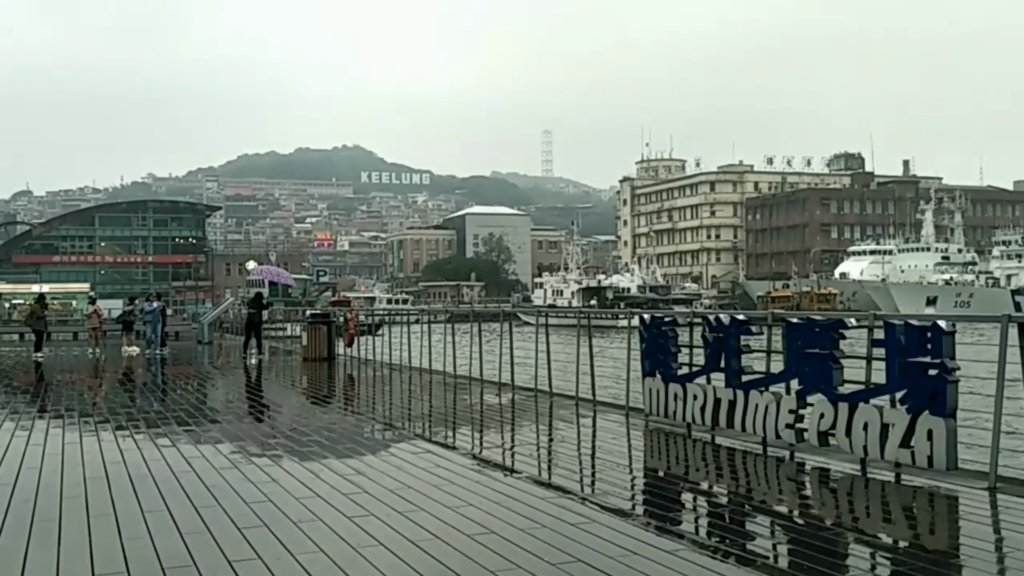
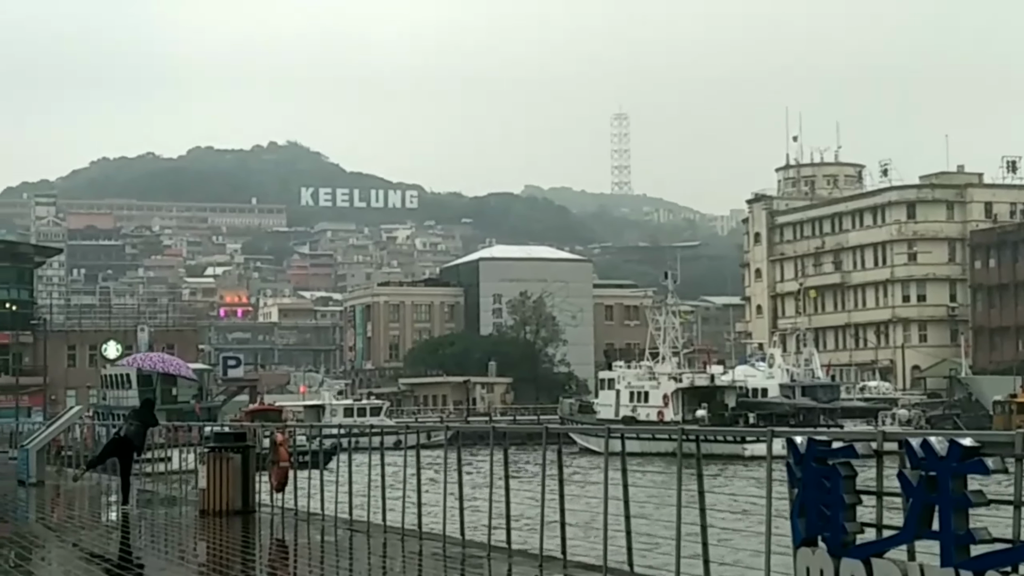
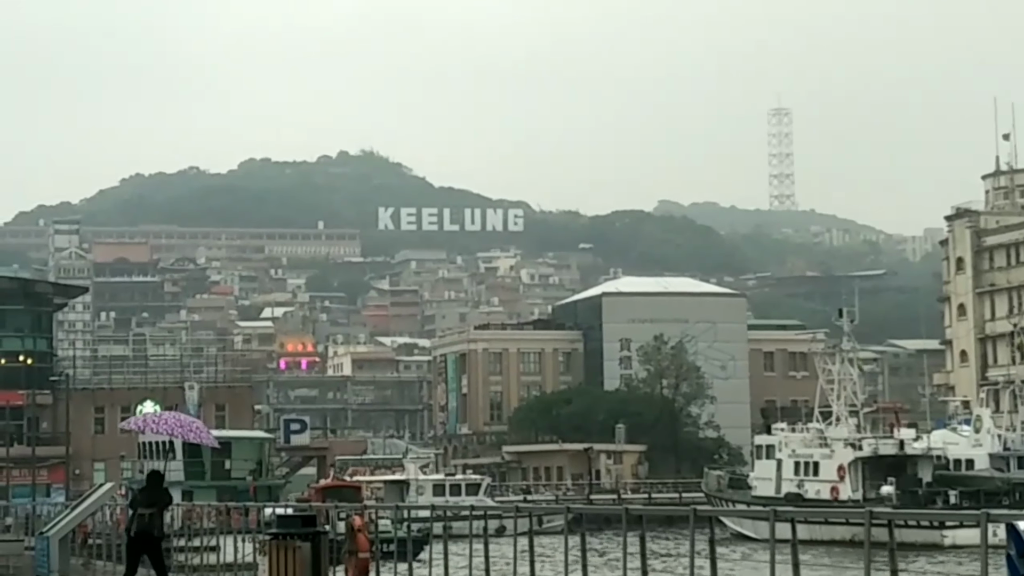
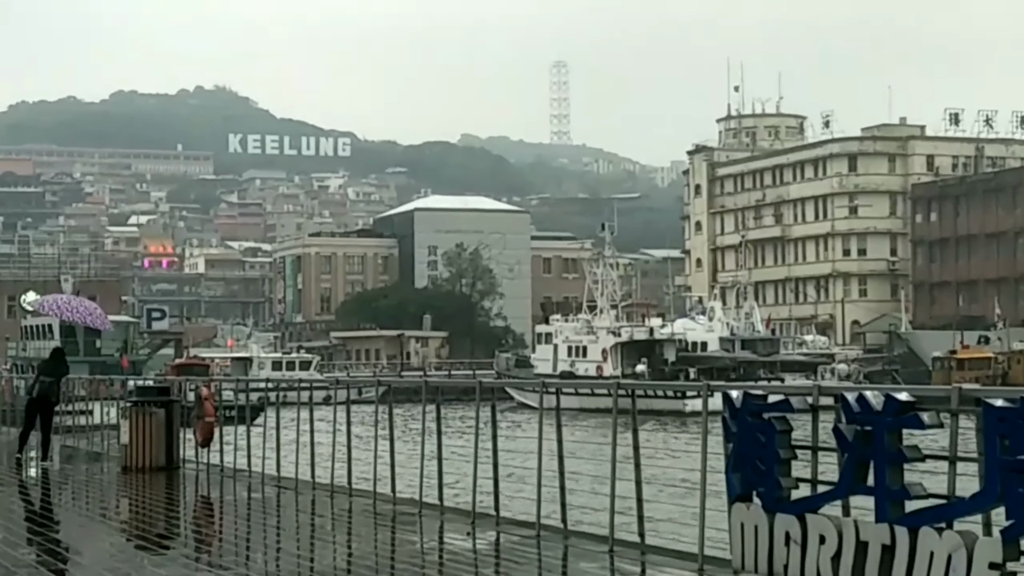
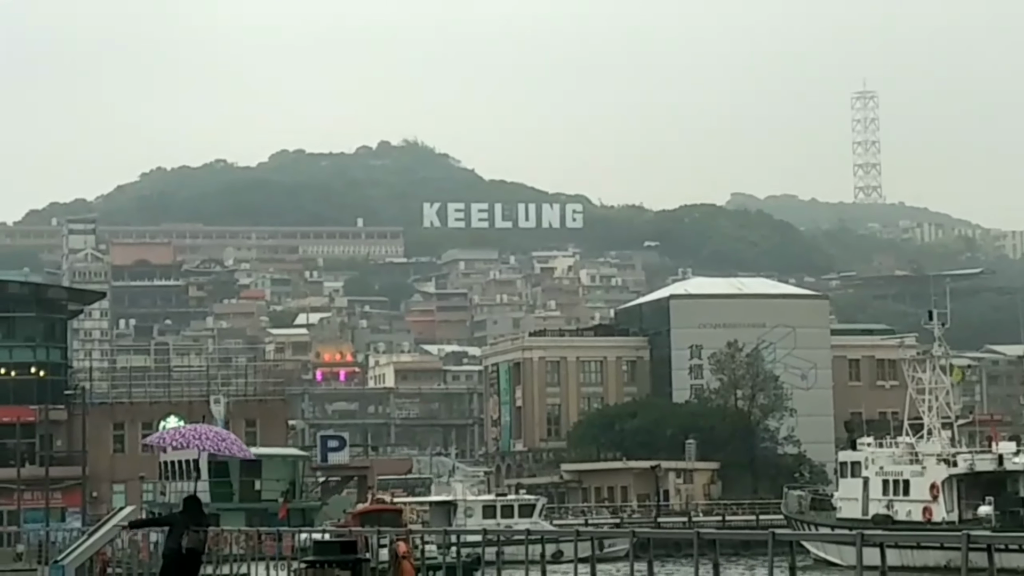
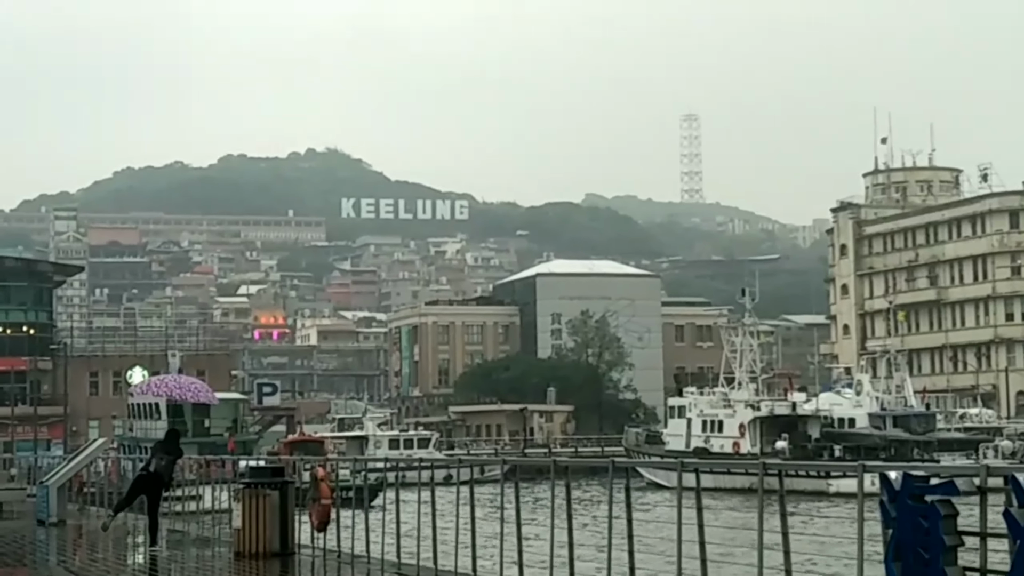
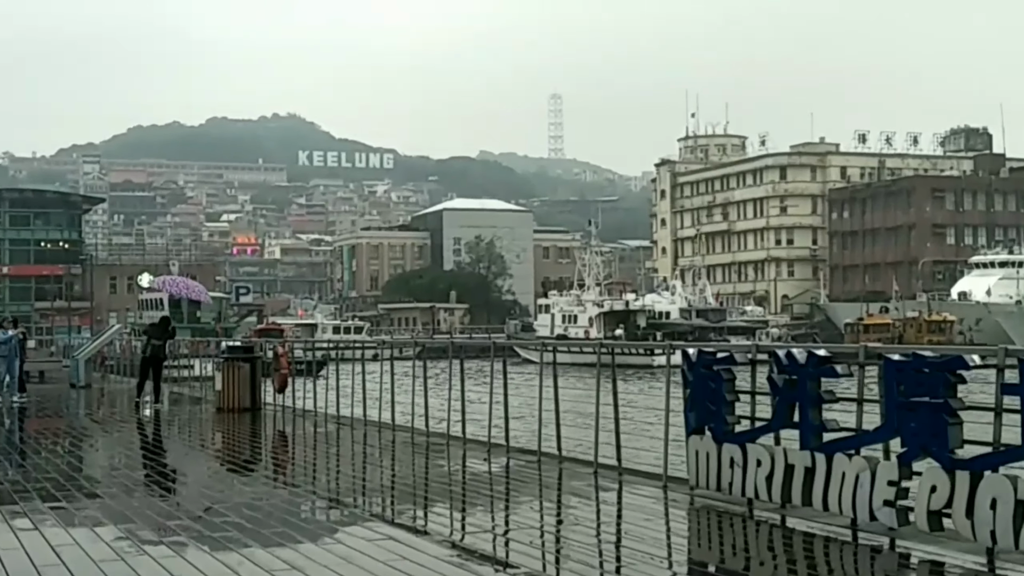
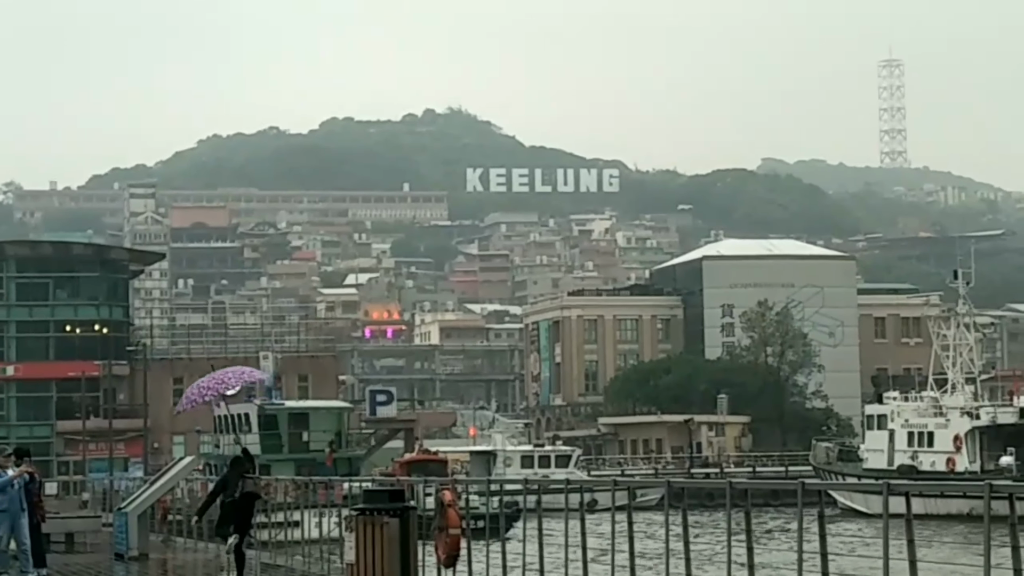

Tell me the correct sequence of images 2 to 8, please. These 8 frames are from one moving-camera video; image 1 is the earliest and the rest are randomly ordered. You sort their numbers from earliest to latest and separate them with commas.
7, 4, 2, 6, 3, 5, 8
